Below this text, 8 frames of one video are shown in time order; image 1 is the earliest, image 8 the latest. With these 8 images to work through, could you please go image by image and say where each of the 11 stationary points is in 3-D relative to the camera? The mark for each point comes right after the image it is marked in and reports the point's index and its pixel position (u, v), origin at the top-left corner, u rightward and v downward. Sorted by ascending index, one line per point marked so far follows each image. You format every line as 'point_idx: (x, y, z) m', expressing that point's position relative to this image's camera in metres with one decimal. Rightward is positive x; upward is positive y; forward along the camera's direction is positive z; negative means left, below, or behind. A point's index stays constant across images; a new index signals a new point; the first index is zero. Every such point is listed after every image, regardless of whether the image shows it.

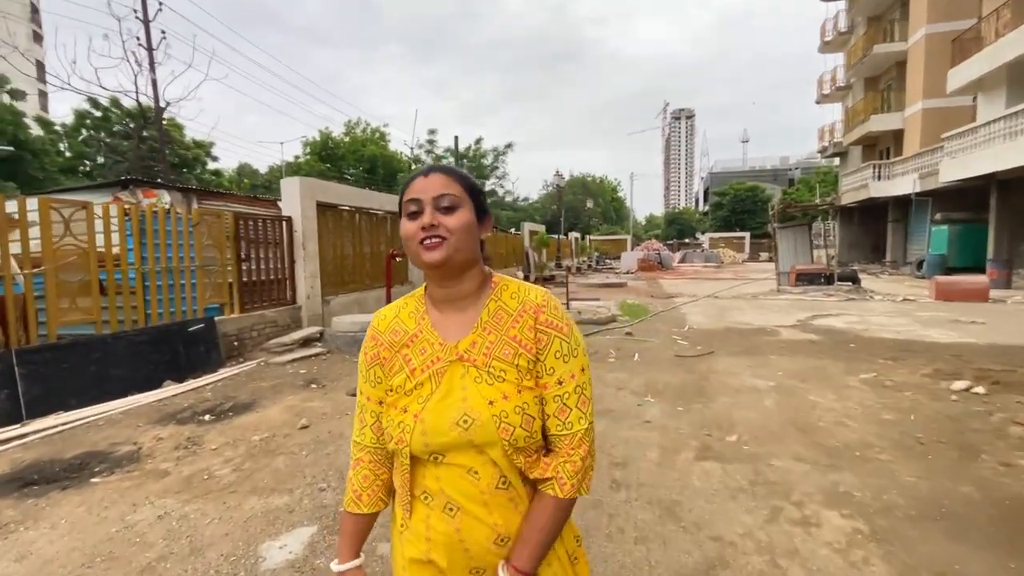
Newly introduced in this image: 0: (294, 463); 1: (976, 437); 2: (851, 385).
0: (-1.4, -1.1, +3.0) m
1: (+3.2, -1.0, +3.4) m
2: (+3.4, -1.0, +4.9) m
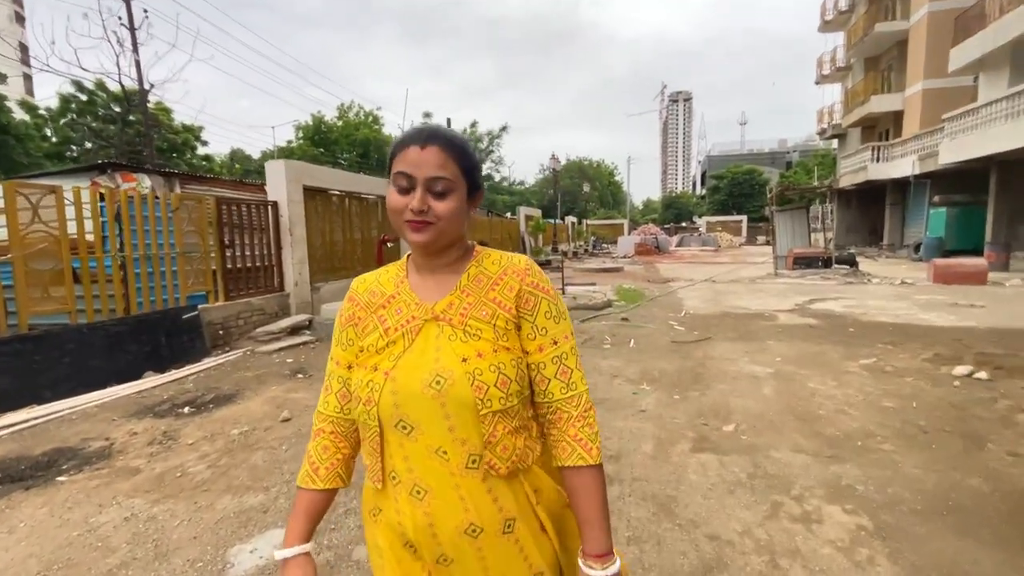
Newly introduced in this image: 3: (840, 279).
0: (-1.4, -1.0, +2.9) m
1: (+3.2, -0.9, +3.3) m
2: (+3.3, -0.8, +4.8) m
3: (+8.6, +0.3, +12.7) m
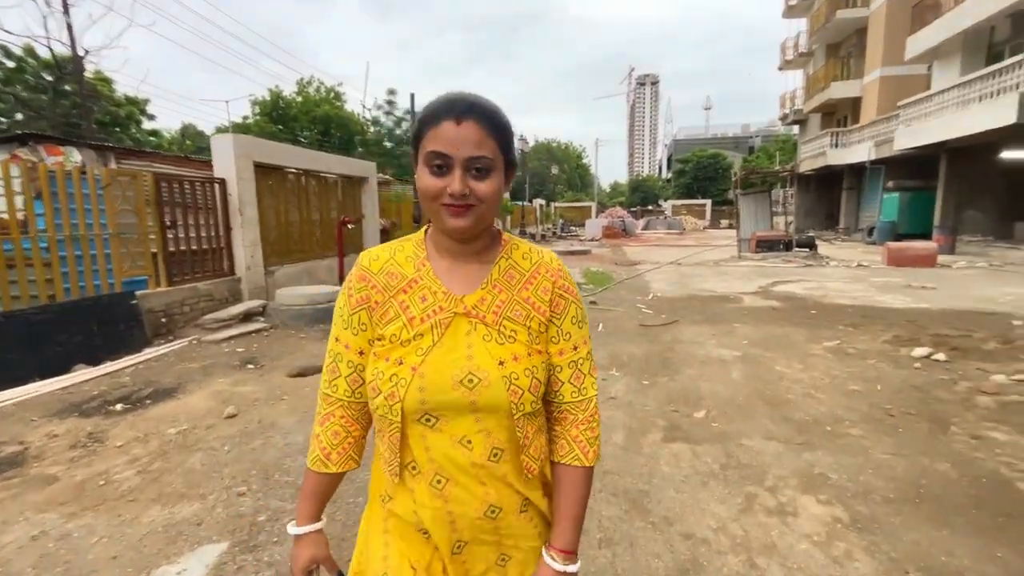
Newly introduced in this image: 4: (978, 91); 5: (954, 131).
0: (-1.6, -0.9, +2.6) m
1: (+2.9, -0.8, +3.3) m
2: (+3.0, -0.7, +4.8) m
3: (+7.7, +0.7, +13.0) m
4: (+12.9, +5.4, +13.4) m
5: (+12.8, +4.6, +14.1) m
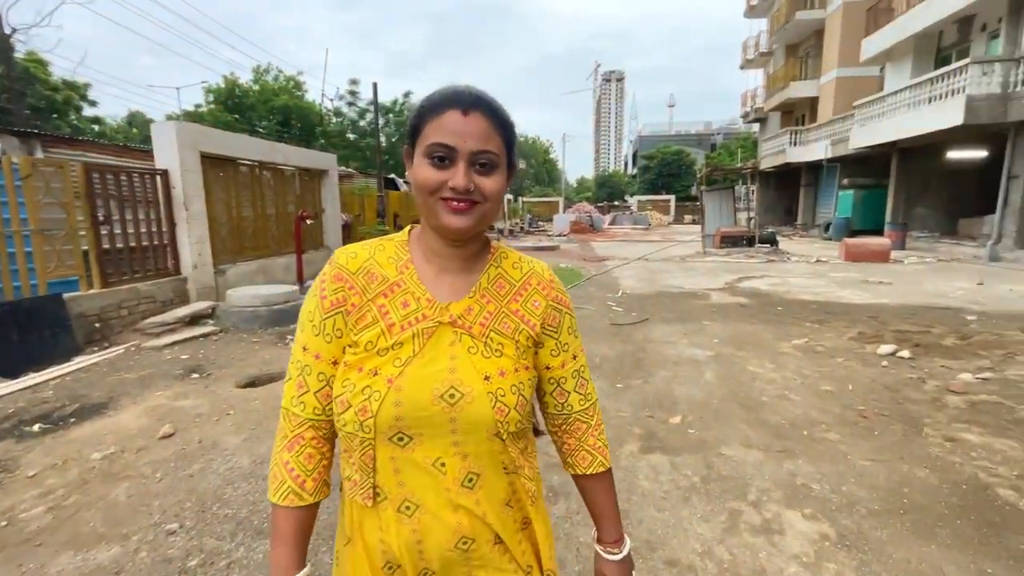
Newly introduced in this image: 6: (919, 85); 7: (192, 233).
0: (-1.8, -1.0, +2.3) m
1: (+2.7, -0.8, +3.3) m
2: (+2.7, -0.6, +4.8) m
3: (+6.9, +0.9, +13.2) m
4: (+12.0, +5.6, +13.9) m
5: (+11.9, +4.7, +14.6) m
6: (+12.0, +6.0, +14.2) m
7: (-4.0, +0.7, +6.0) m
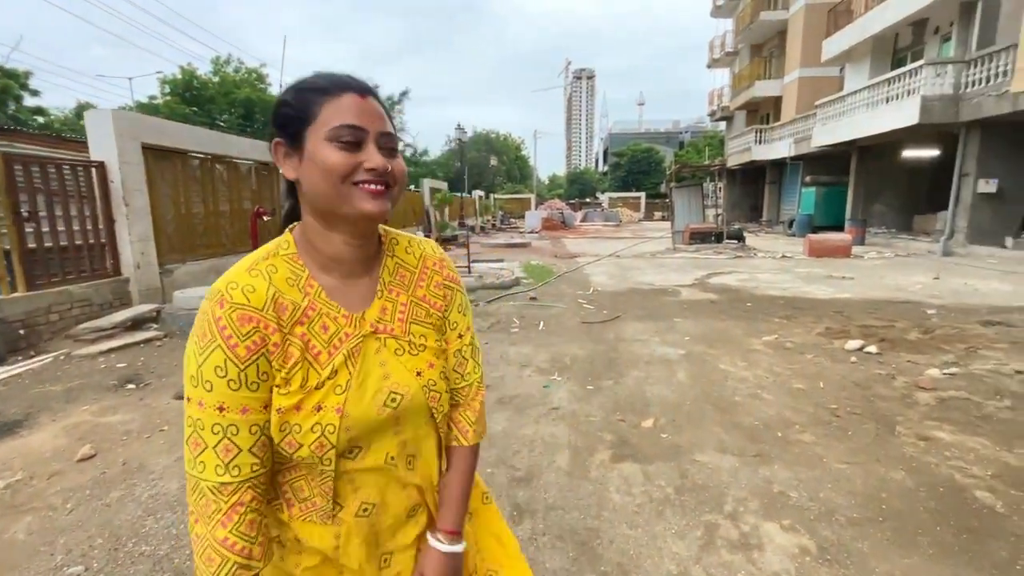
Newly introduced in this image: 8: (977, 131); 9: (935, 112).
0: (-1.9, -1.0, +2.0) m
1: (+2.5, -0.8, +3.2) m
2: (+2.4, -0.6, +4.8) m
3: (+6.0, +1.0, +13.4) m
4: (+11.1, +5.8, +14.3) m
5: (+11.0, +4.9, +15.0) m
6: (+11.1, +6.1, +14.6) m
7: (-4.4, +0.7, +5.5) m
8: (+12.0, +4.0, +12.4) m
9: (+10.9, +4.5, +12.5) m
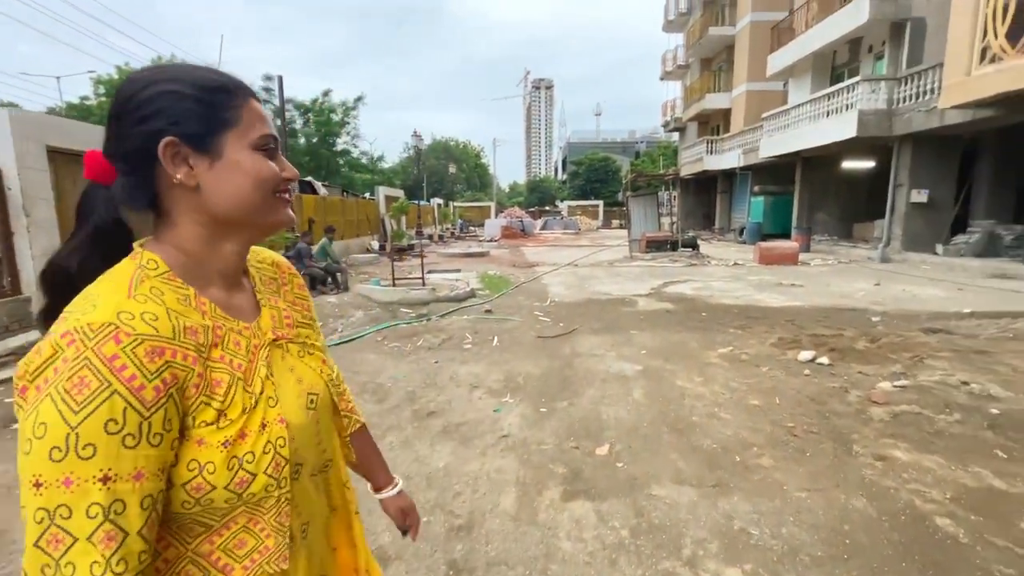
0: (-2.2, -1.1, +1.6) m
1: (+2.2, -0.9, +3.1) m
2: (+1.9, -0.7, +4.7) m
3: (+4.9, +0.8, +13.6) m
4: (+9.7, +5.6, +15.0) m
5: (+9.6, +4.7, +15.7) m
6: (+9.7, +6.0, +15.3) m
7: (-4.9, +0.5, +5.0) m
8: (+10.8, +3.9, +13.1) m
9: (+9.8, +4.4, +13.1) m
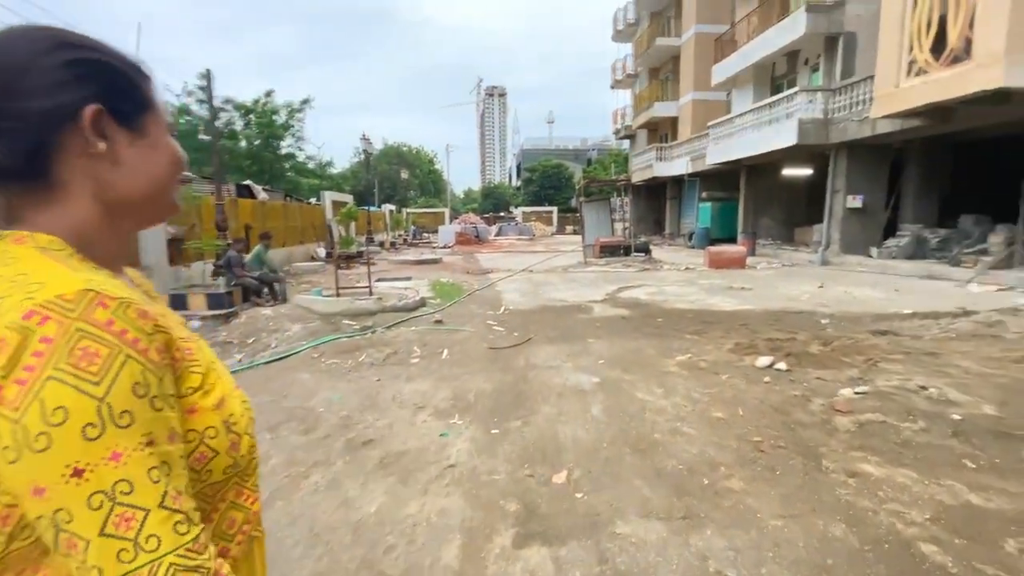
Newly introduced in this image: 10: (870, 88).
0: (-2.3, -1.2, +1.0) m
1: (+1.8, -0.9, +3.0) m
2: (+1.5, -0.8, +4.5) m
3: (+3.6, +0.6, +13.7) m
4: (+8.2, +5.5, +15.6) m
5: (+8.0, +4.6, +16.2) m
6: (+8.2, +5.9, +15.8) m
7: (-5.3, +0.3, +4.2) m
8: (+9.5, +3.9, +13.8) m
9: (+8.4, +4.3, +13.7) m
10: (+9.2, +5.1, +12.4) m
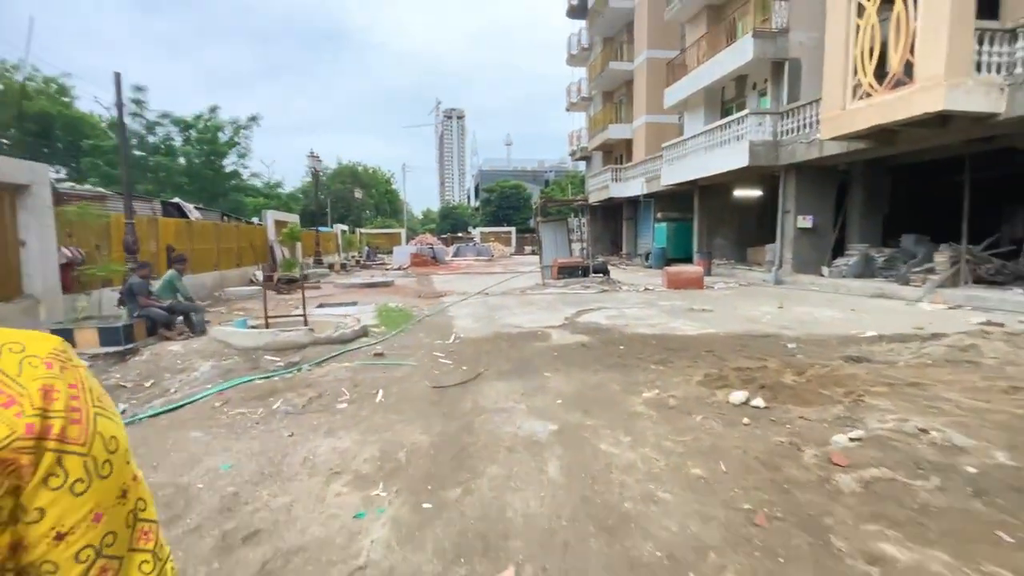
0: (-2.5, -1.3, +0.2) m
1: (+1.5, -1.1, +2.5) m
2: (+1.0, -1.0, +3.9) m
3: (+2.3, 0.0, +13.3) m
4: (+6.7, +4.9, +15.8) m
5: (+6.5, +4.0, +16.4) m
6: (+6.7, +5.2, +16.1) m
7: (-5.8, 0.0, +3.1) m
8: (+8.2, +3.3, +14.0) m
9: (+7.1, +3.8, +13.8) m
10: (+7.9, +4.6, +12.6) m
